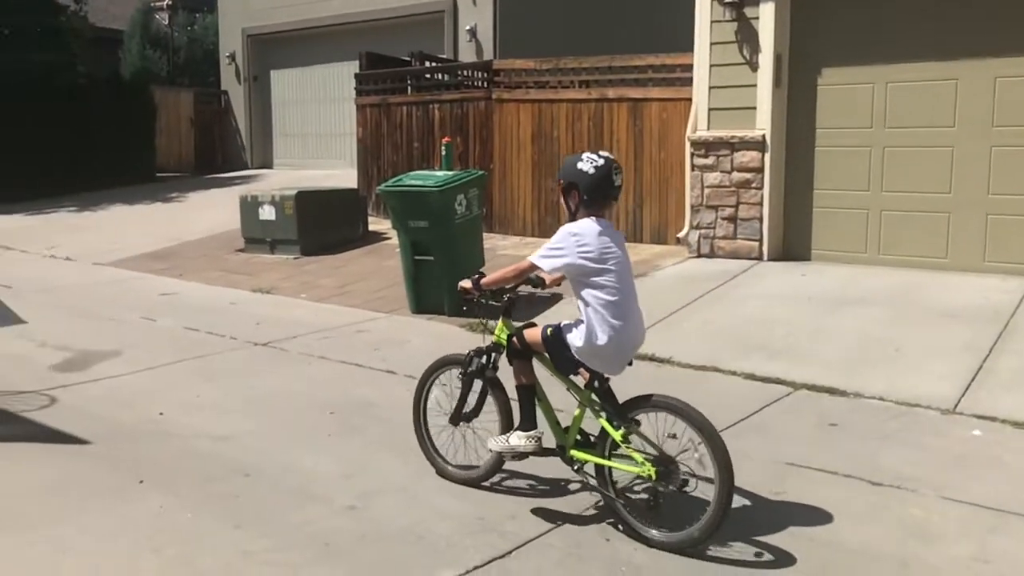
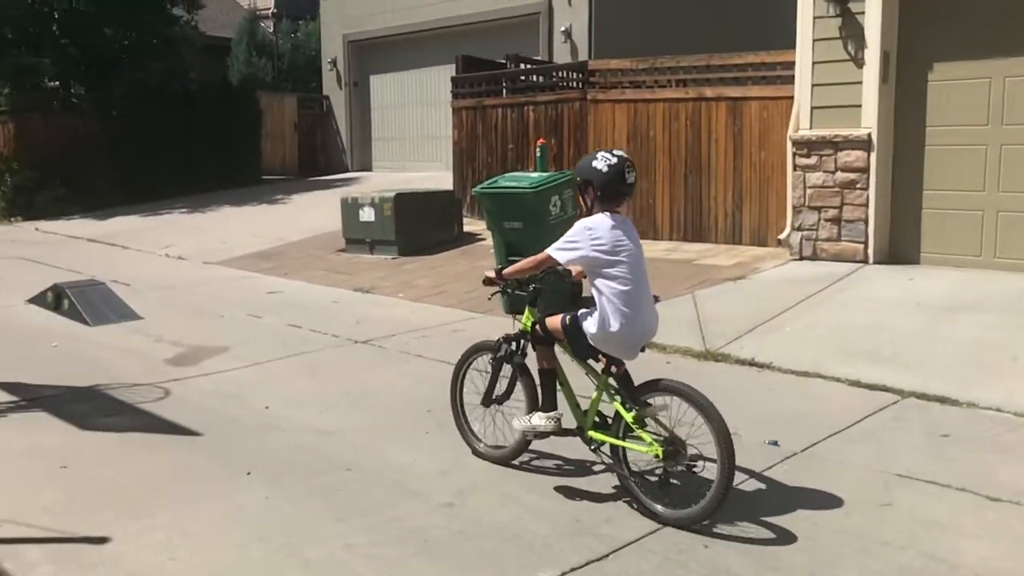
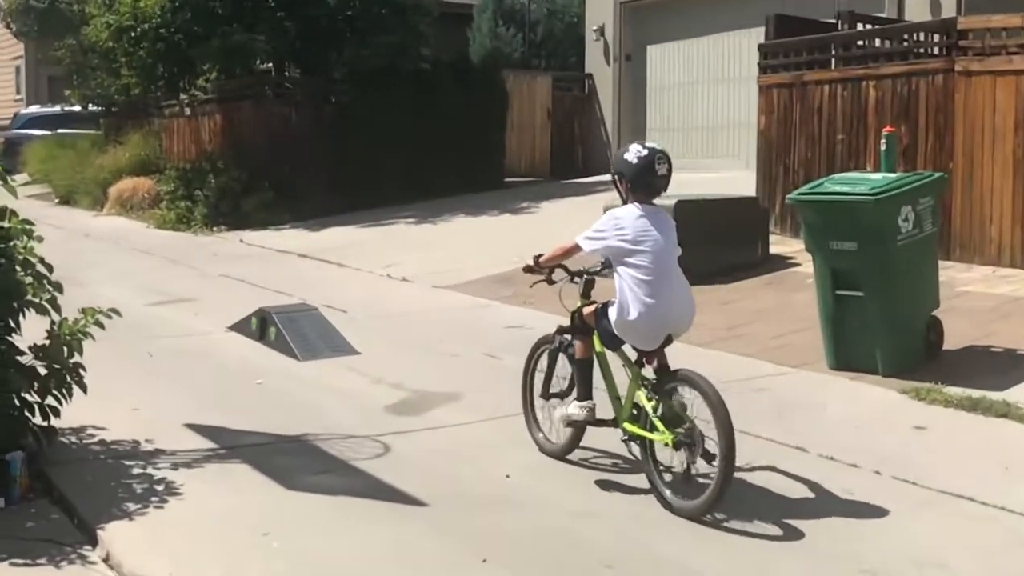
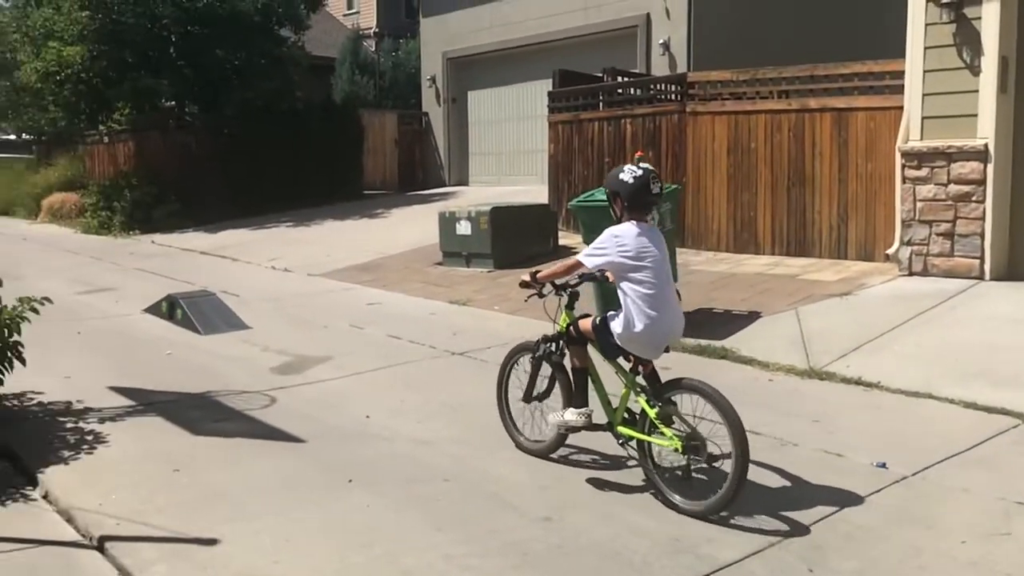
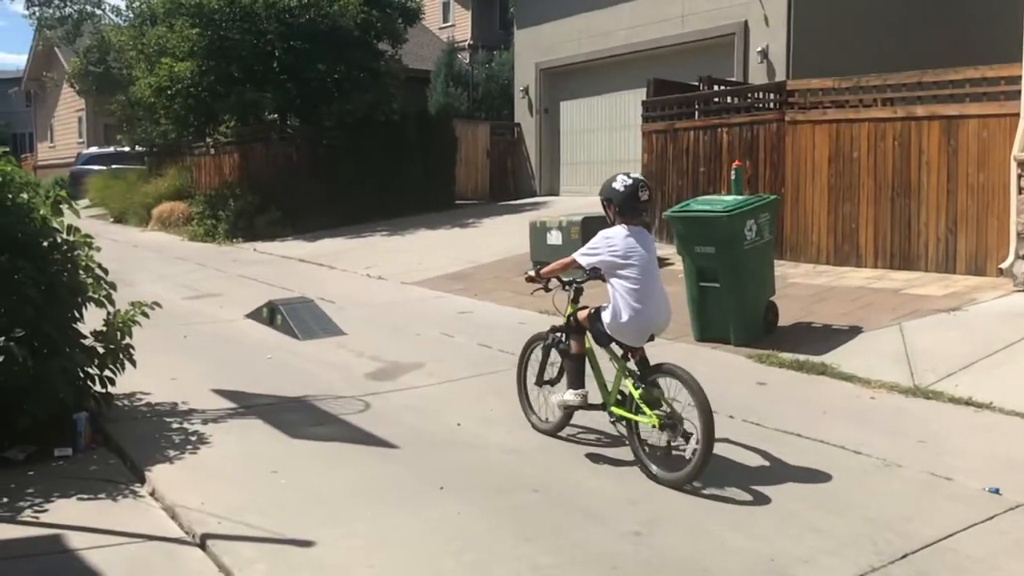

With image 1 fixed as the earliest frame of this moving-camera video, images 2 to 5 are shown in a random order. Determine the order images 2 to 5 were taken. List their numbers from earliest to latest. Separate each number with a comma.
2, 4, 5, 3
